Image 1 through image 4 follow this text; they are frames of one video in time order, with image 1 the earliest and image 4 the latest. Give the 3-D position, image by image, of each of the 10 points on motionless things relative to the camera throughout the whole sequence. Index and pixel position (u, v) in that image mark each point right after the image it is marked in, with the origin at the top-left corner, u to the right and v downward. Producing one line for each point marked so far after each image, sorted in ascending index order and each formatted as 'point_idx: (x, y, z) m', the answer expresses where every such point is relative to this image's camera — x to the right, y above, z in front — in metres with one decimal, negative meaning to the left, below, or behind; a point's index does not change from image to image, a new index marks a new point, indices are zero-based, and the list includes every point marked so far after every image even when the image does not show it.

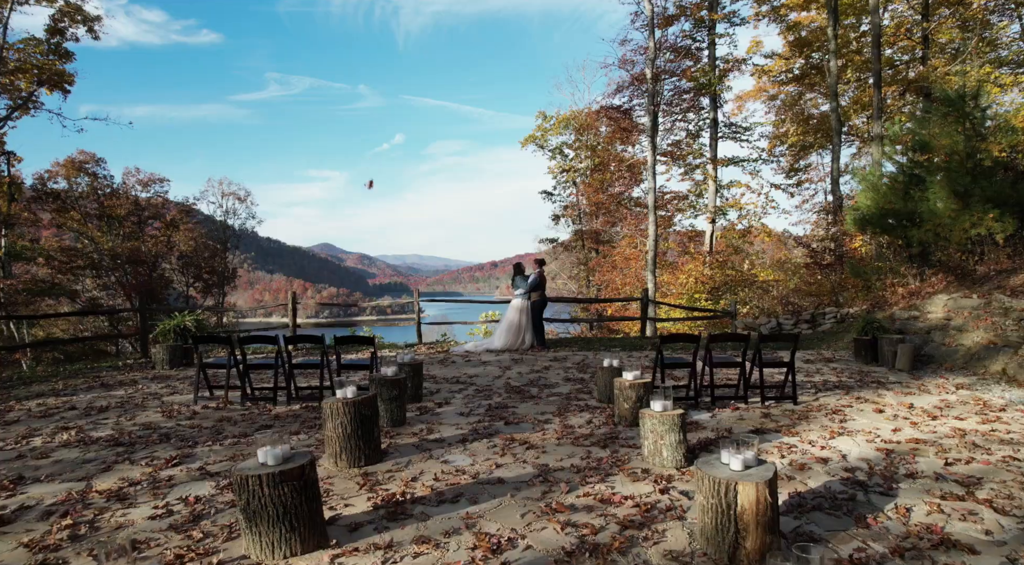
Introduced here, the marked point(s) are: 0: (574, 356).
0: (+1.0, -1.2, +9.9) m
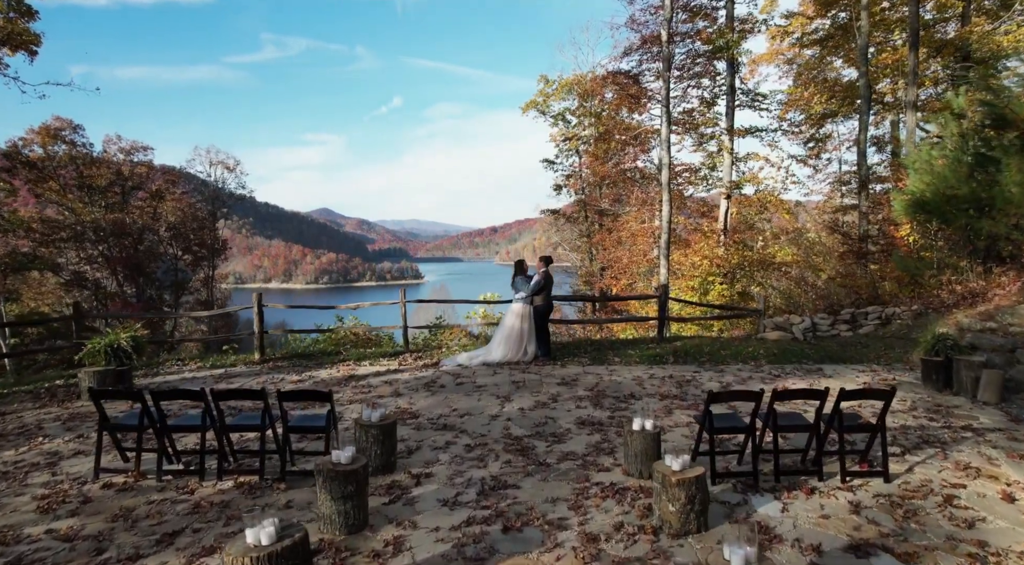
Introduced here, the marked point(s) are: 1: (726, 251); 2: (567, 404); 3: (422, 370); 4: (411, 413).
0: (+1.0, -1.3, +8.4) m
1: (+6.5, +1.0, +19.2) m
2: (+0.6, -1.4, +7.0) m
3: (-1.3, -1.3, +9.0) m
4: (-1.1, -1.4, +6.8) m
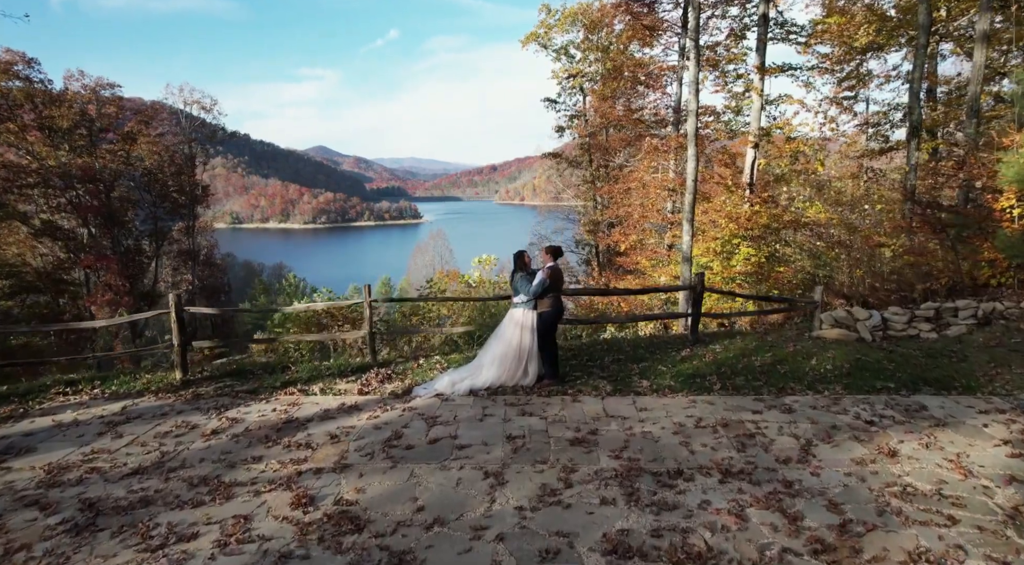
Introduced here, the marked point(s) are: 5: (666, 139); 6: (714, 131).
0: (+0.9, -1.4, +6.1) m
1: (+6.4, +1.9, +16.7) m
2: (+0.6, -1.6, +4.8) m
3: (-1.3, -1.3, +6.7) m
4: (-1.1, -1.7, +4.5) m
5: (+4.4, +4.1, +18.0) m
6: (+6.4, +4.7, +19.6) m
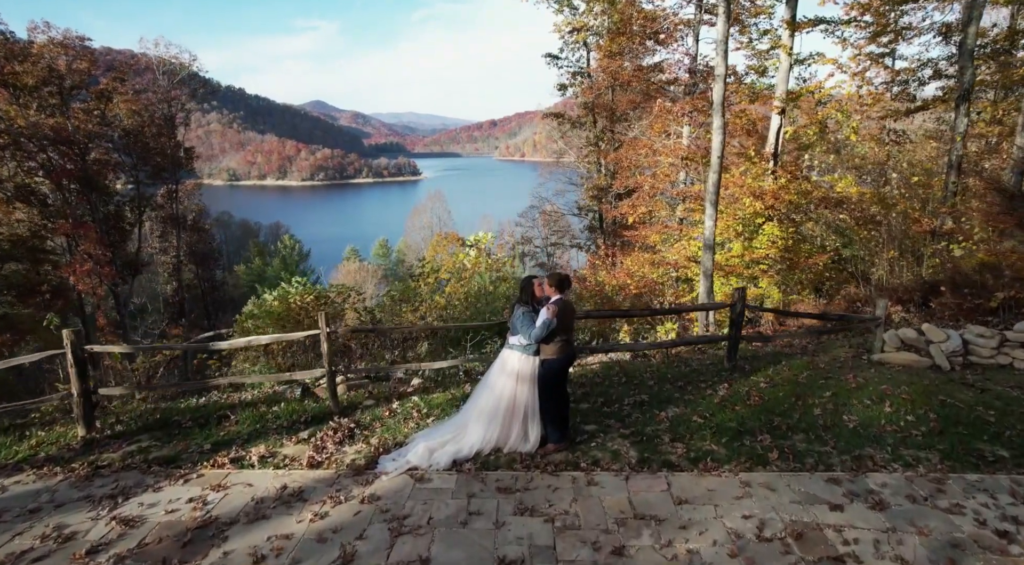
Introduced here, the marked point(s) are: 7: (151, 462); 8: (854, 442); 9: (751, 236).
0: (+0.9, -1.8, +4.4) m
1: (+6.4, +2.2, +14.7) m
2: (+0.5, -2.1, +3.1) m
3: (-1.4, -1.7, +5.0) m
4: (-1.2, -2.2, +2.8) m
5: (+4.4, +4.5, +15.9) m
6: (+6.3, +5.2, +17.4) m
7: (-3.2, -1.6, +5.6) m
8: (+3.2, -1.5, +5.9) m
9: (+5.8, +1.0, +15.0) m
